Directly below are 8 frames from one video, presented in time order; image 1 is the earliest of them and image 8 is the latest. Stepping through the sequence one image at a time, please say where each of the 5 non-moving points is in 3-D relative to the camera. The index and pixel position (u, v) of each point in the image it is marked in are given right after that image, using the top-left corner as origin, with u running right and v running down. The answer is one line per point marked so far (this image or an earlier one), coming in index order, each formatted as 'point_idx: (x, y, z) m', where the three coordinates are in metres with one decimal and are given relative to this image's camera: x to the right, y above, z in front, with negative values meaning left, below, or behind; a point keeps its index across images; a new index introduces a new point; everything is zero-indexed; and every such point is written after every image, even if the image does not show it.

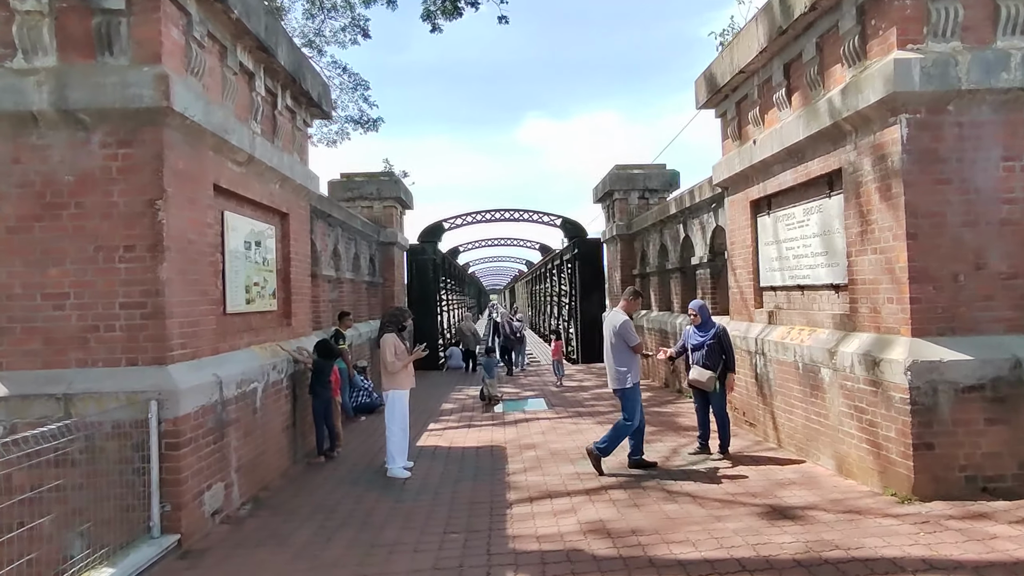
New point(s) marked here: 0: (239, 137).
0: (-2.8, +1.5, +5.9) m
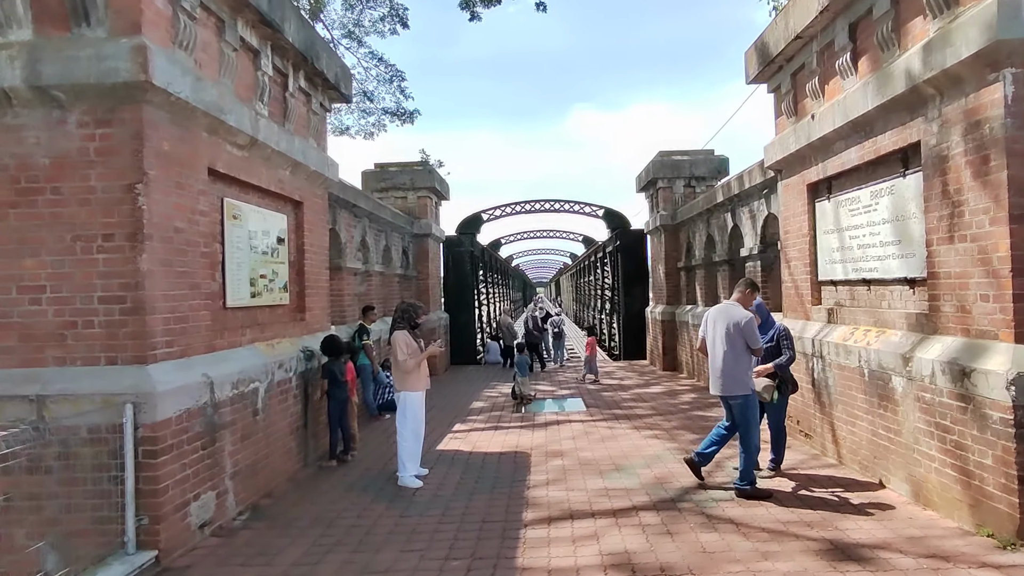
0: (-2.6, +1.6, +5.5) m
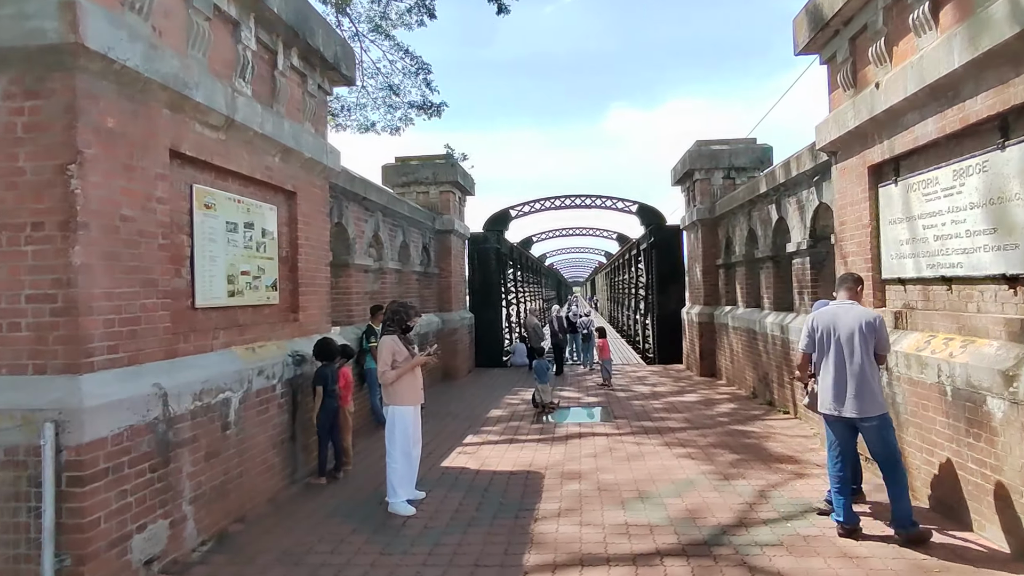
0: (-2.5, +1.6, +4.9) m
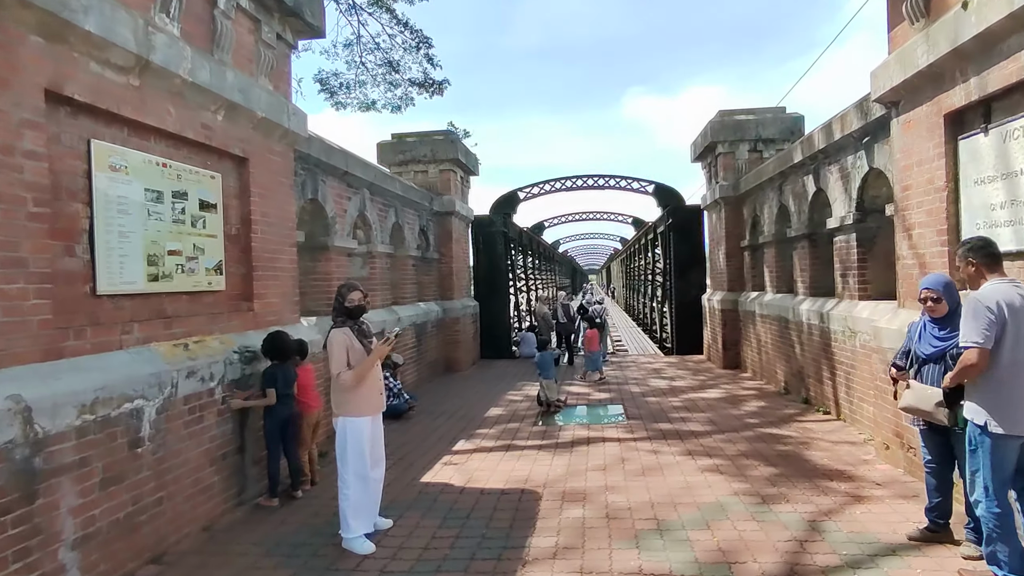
0: (-2.6, +1.7, +3.8) m
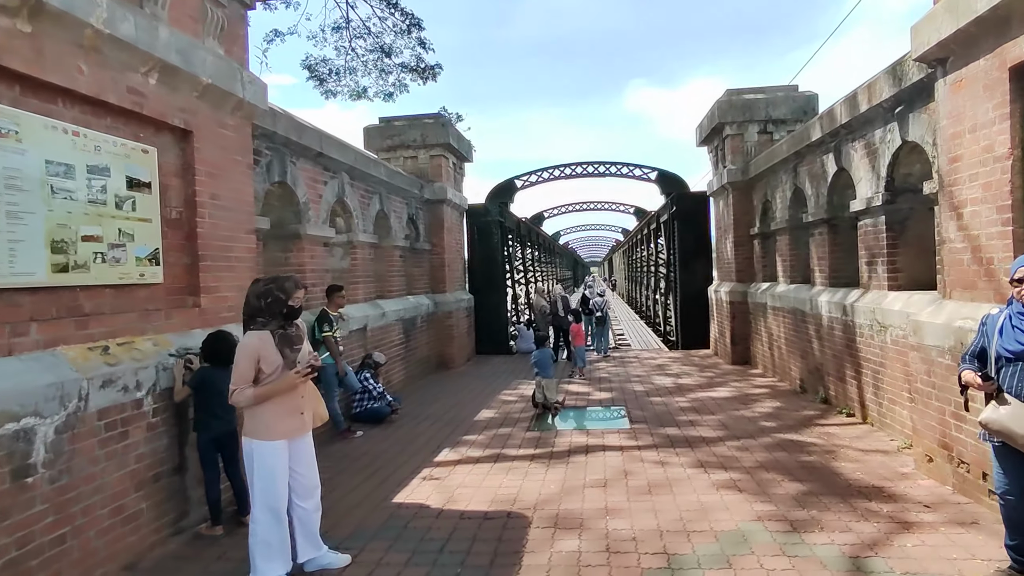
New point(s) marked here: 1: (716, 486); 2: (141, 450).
0: (-2.8, +1.8, +3.1) m
1: (+1.7, -1.7, +4.9) m
2: (-2.5, -1.1, +4.0) m
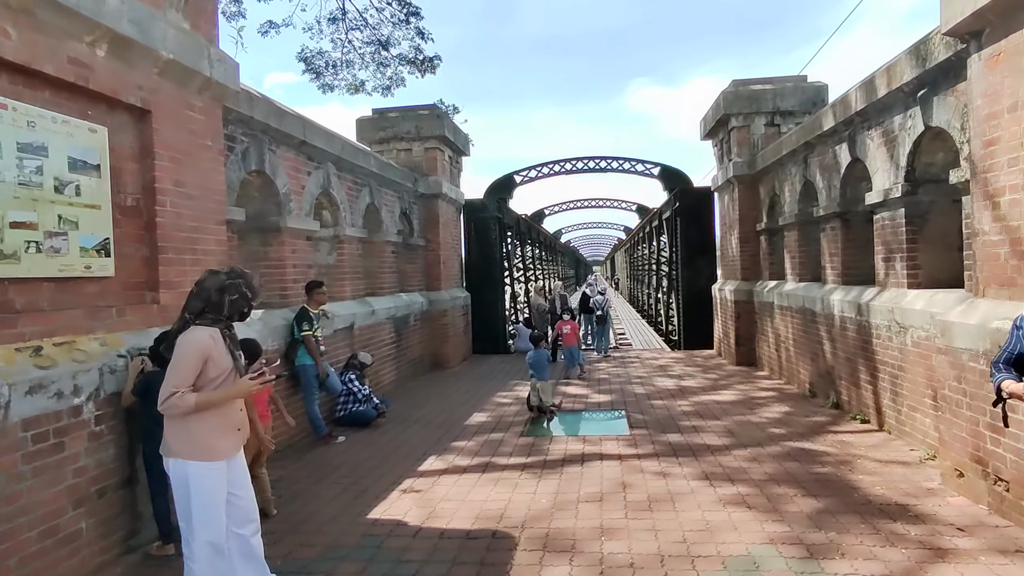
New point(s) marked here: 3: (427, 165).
0: (-2.9, +1.8, +2.7) m
1: (+1.6, -1.6, +4.5) m
2: (-2.6, -1.1, +3.5) m
3: (-1.8, +2.7, +12.7) m
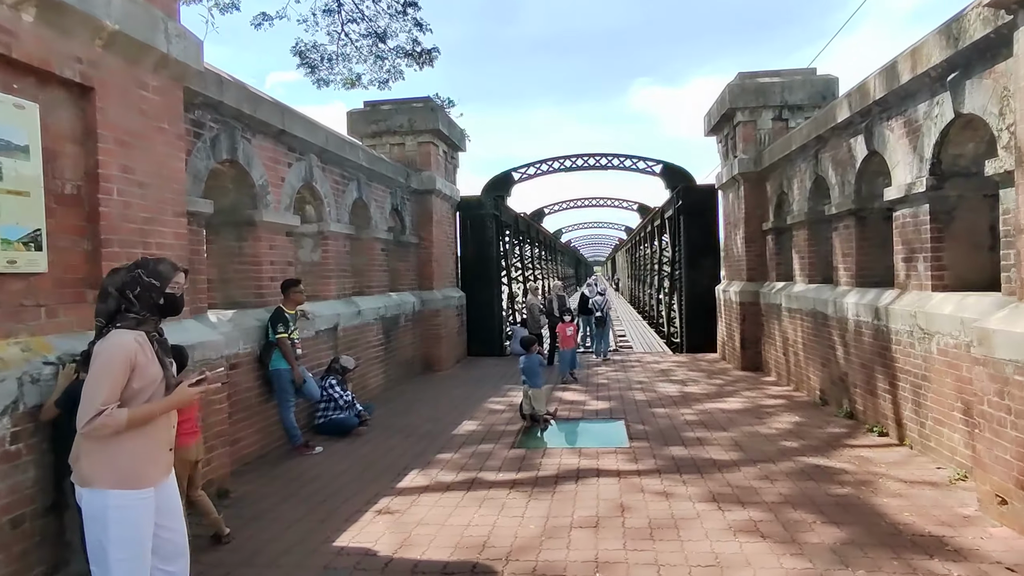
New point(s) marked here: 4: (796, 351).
0: (-3.0, +1.8, +2.2) m
1: (+1.5, -1.6, +4.0) m
2: (-2.7, -1.0, +3.1) m
3: (-1.9, +2.7, +12.2) m
4: (+4.4, -1.0, +9.0) m
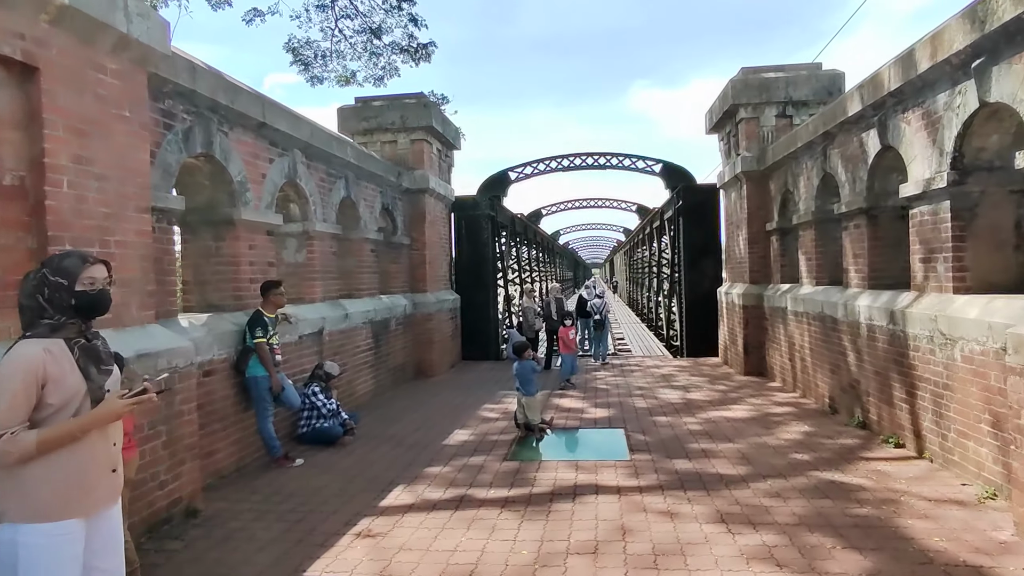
0: (-3.0, +1.8, +1.8) m
1: (+1.5, -1.7, +3.6) m
2: (-2.8, -1.1, +2.7) m
3: (-2.0, +2.6, +11.8) m
4: (+4.3, -1.0, +8.7) m
